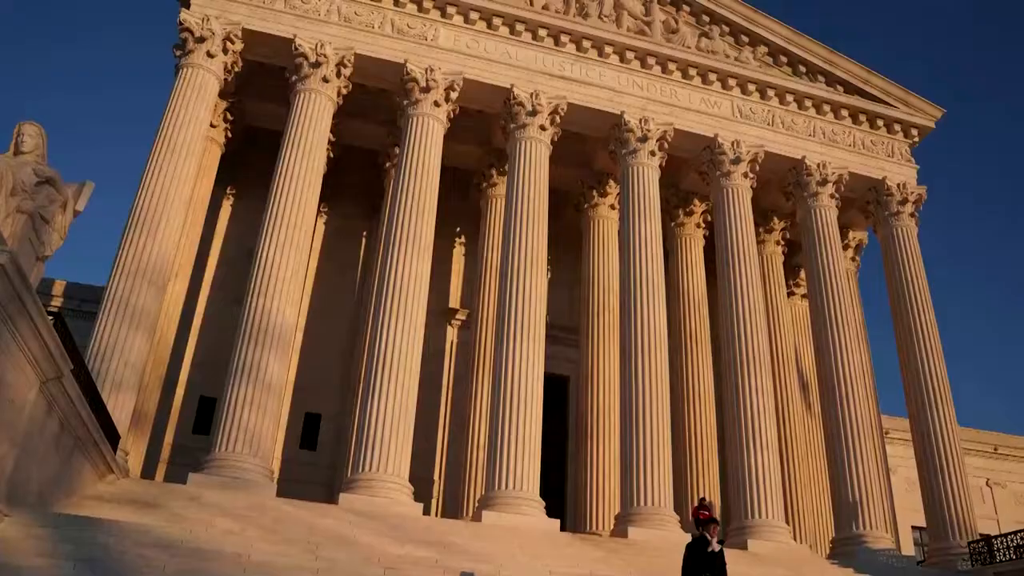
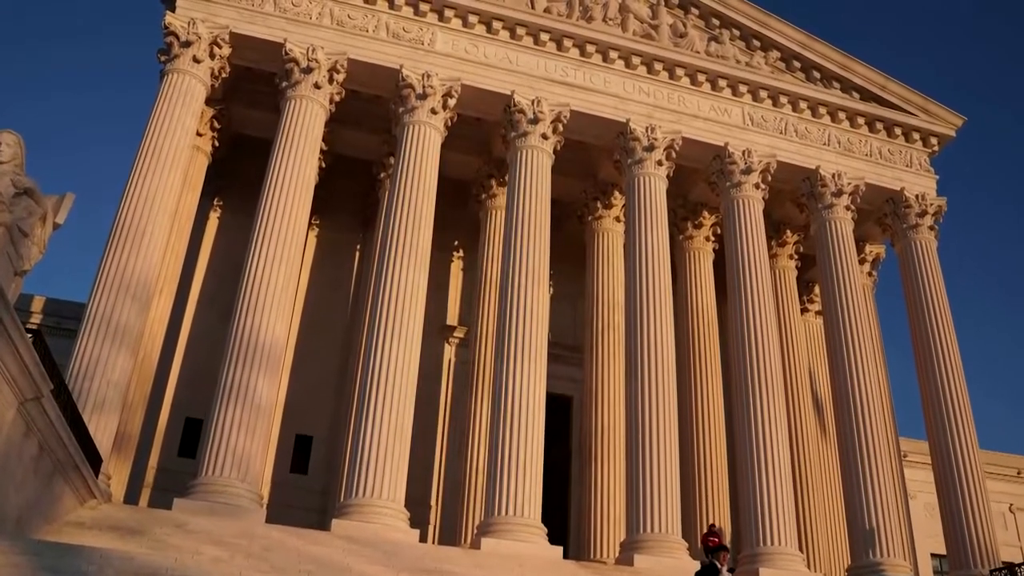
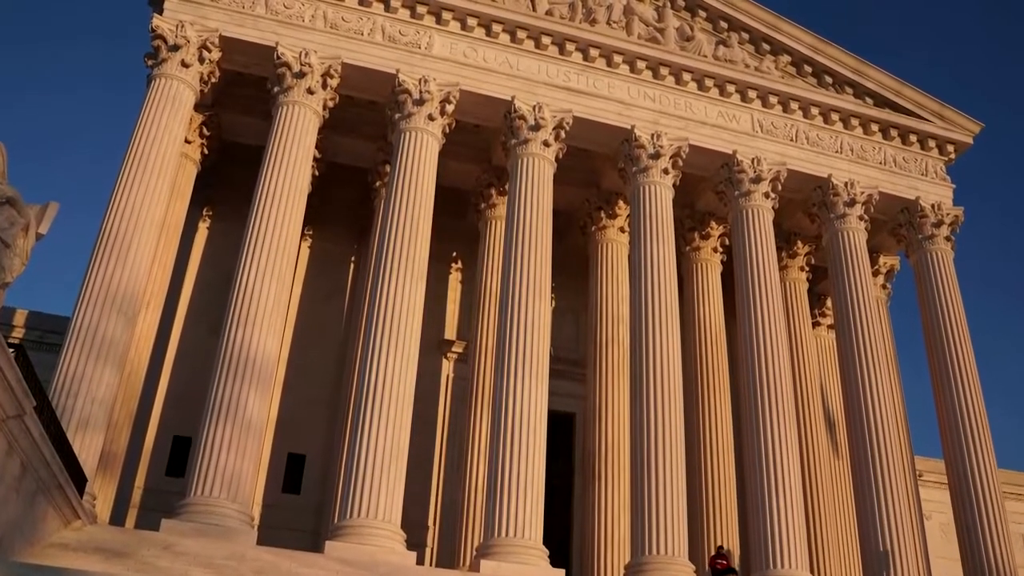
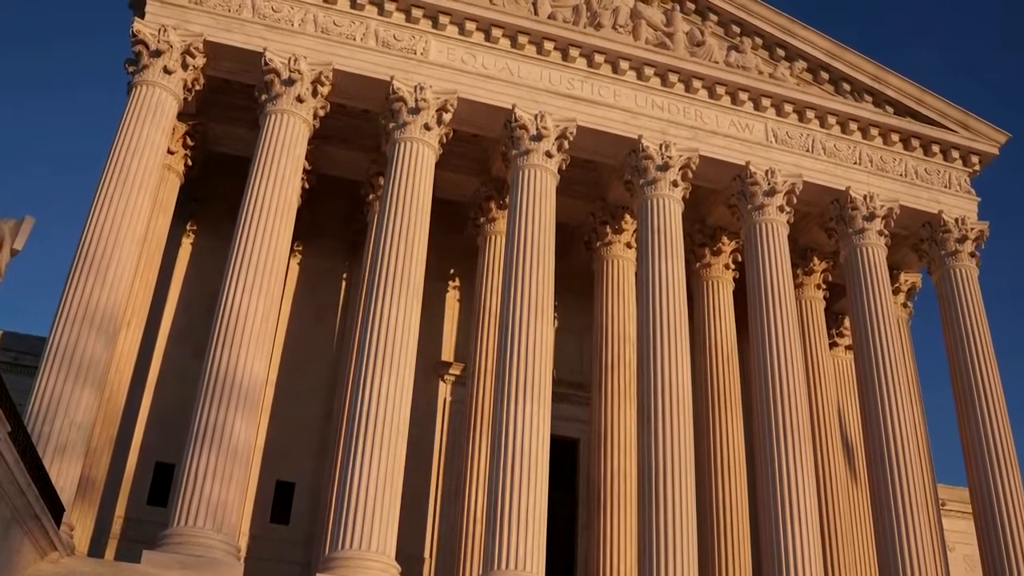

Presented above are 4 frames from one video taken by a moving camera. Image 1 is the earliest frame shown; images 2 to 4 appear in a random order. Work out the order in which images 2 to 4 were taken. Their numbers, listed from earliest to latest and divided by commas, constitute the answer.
2, 3, 4
